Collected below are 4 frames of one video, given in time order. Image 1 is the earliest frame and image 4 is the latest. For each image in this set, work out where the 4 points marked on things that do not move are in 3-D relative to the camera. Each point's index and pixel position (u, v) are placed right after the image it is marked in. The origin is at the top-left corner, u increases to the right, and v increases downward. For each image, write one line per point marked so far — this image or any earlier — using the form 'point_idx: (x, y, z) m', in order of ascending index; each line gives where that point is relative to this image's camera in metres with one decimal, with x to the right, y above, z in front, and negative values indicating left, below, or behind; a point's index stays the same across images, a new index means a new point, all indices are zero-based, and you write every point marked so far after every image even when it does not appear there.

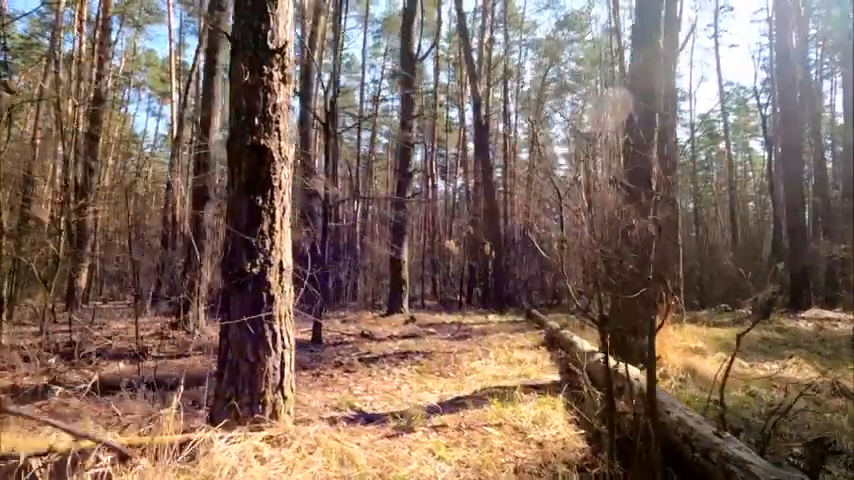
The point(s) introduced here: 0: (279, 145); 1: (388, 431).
0: (-0.8, +0.5, +3.2) m
1: (-0.2, -1.1, +3.6) m
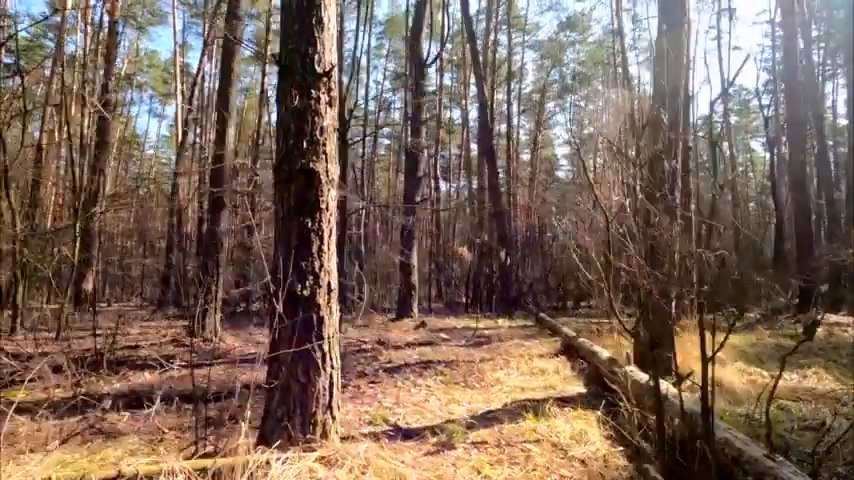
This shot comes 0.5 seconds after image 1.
0: (-0.5, +0.4, +3.3) m
1: (0.0, -1.2, +3.6) m
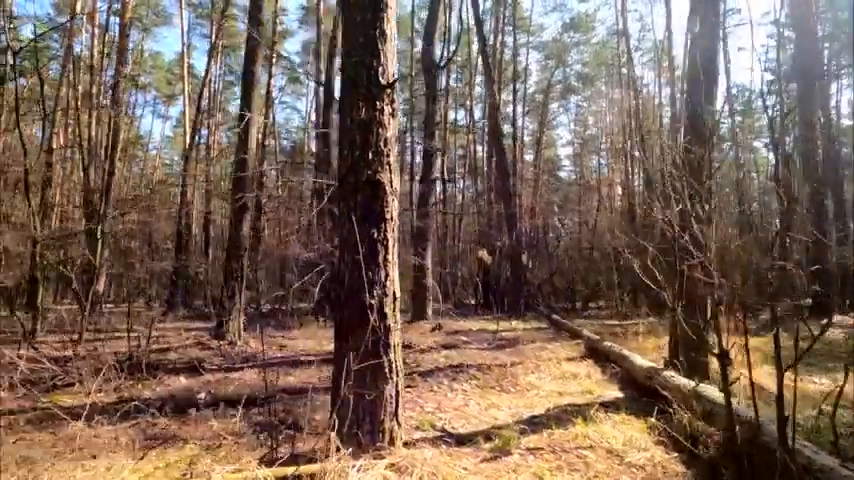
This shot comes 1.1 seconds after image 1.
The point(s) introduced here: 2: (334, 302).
0: (-0.2, +0.3, +3.3) m
1: (+0.4, -1.3, +3.7) m
2: (-0.5, -0.3, +3.3) m
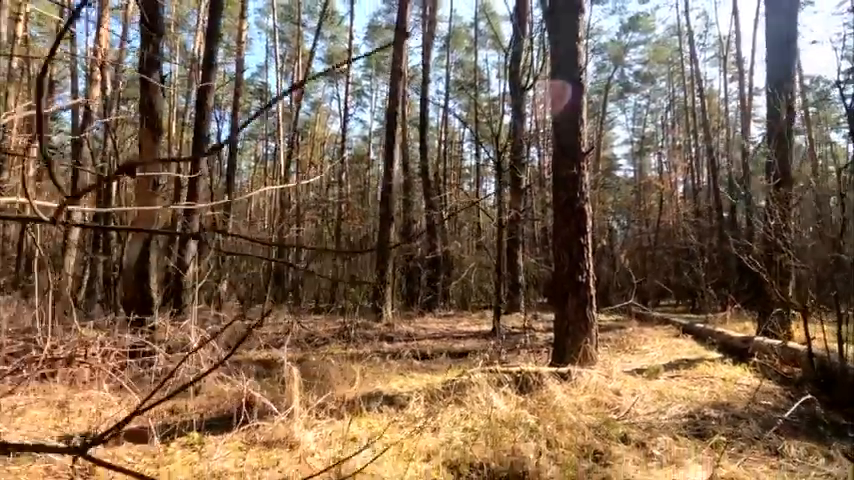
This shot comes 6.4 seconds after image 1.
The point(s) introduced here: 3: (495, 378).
0: (+1.4, +0.3, +5.5) m
1: (+2.0, -1.3, +5.8) m
2: (+1.2, -0.3, +5.5) m
3: (+0.5, -1.0, +4.6) m
